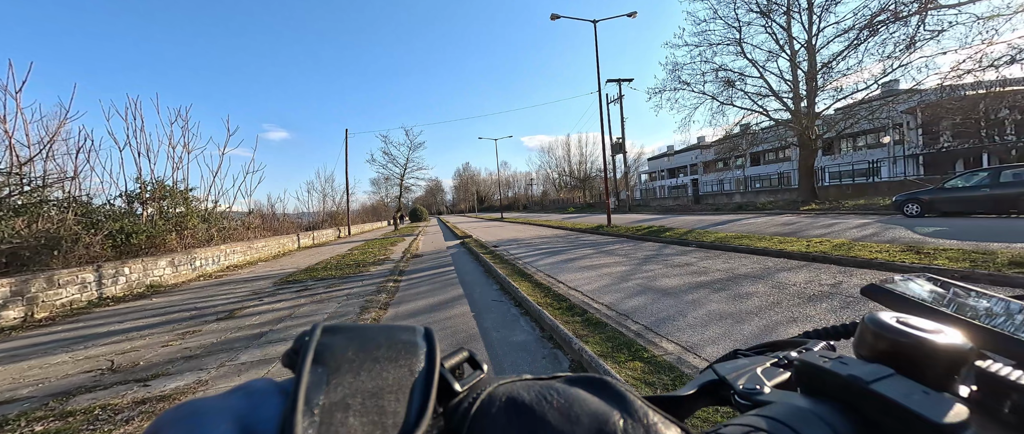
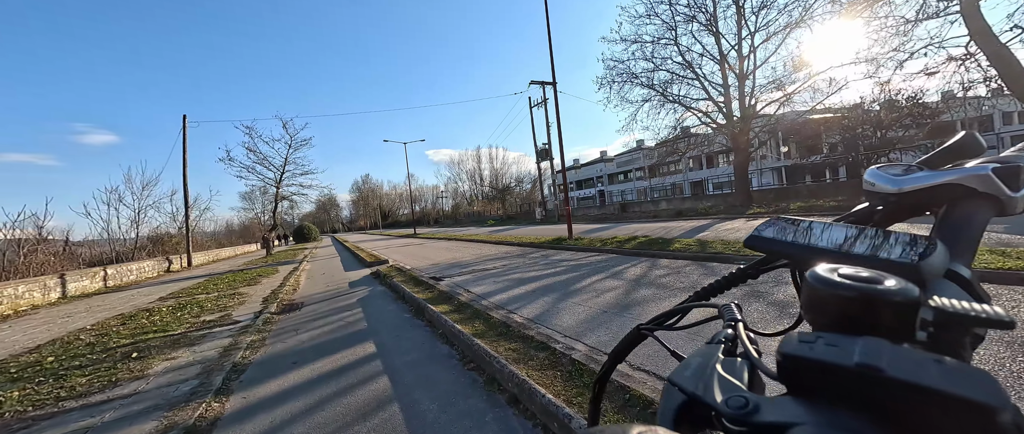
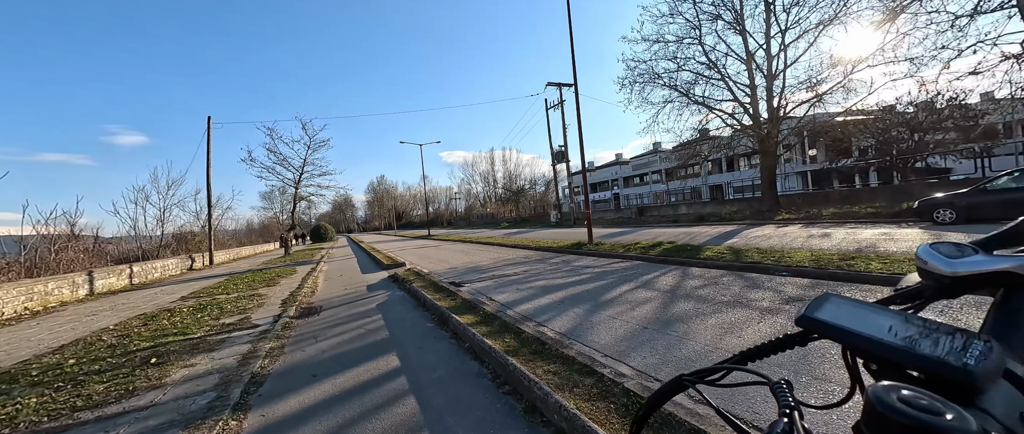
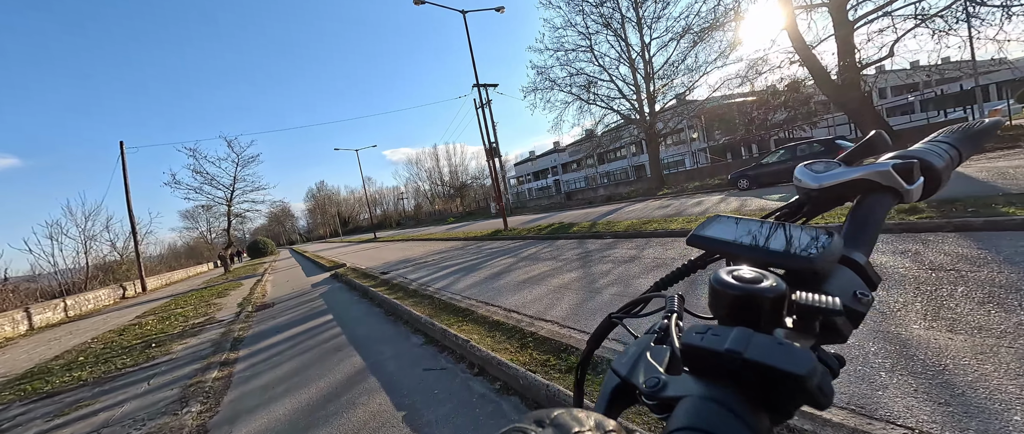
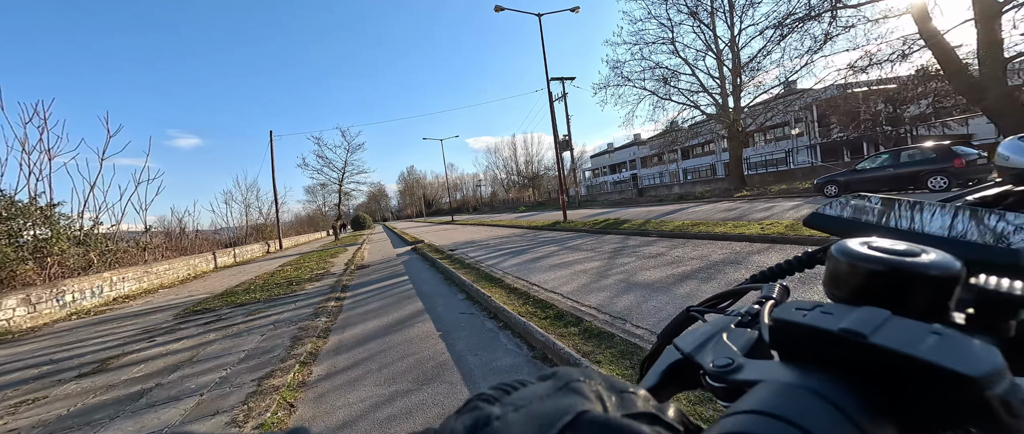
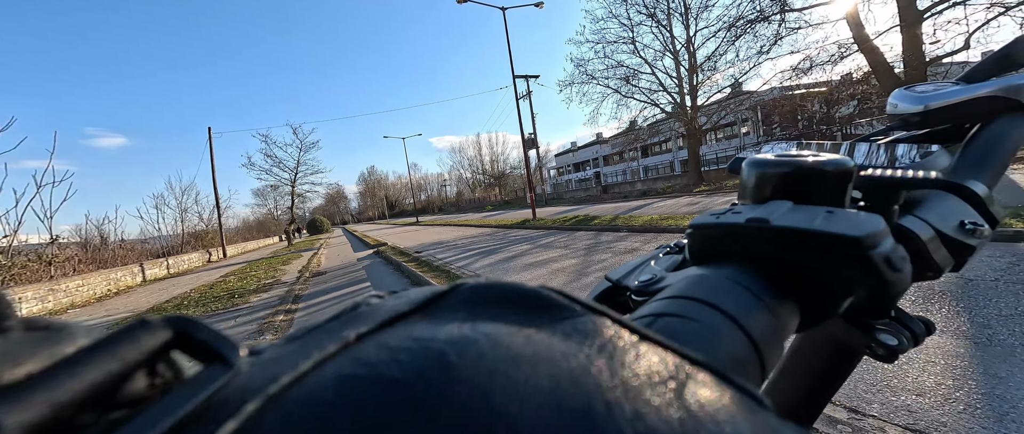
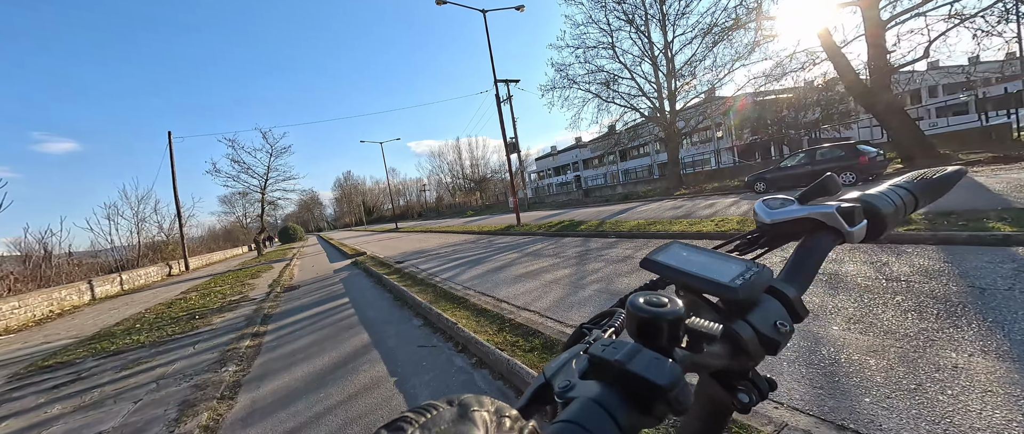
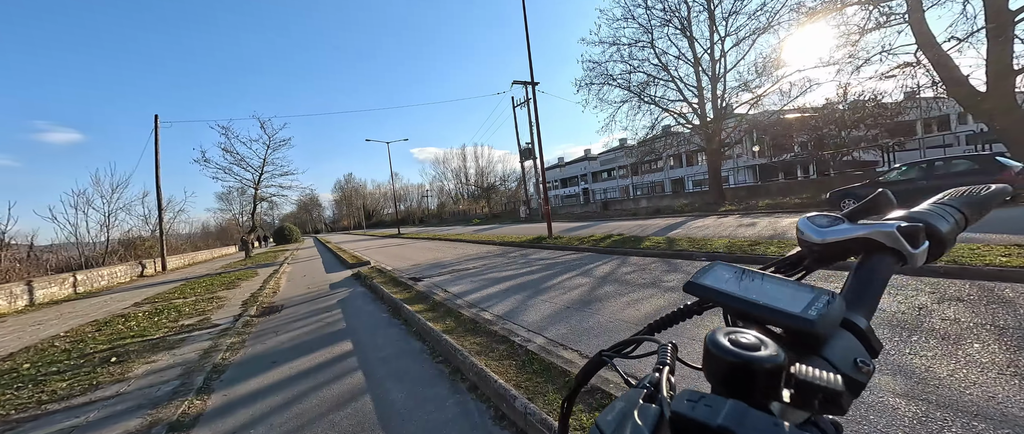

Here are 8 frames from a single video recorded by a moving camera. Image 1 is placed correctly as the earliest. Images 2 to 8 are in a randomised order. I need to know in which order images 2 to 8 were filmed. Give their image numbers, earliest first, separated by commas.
5, 6, 7, 4, 8, 2, 3
